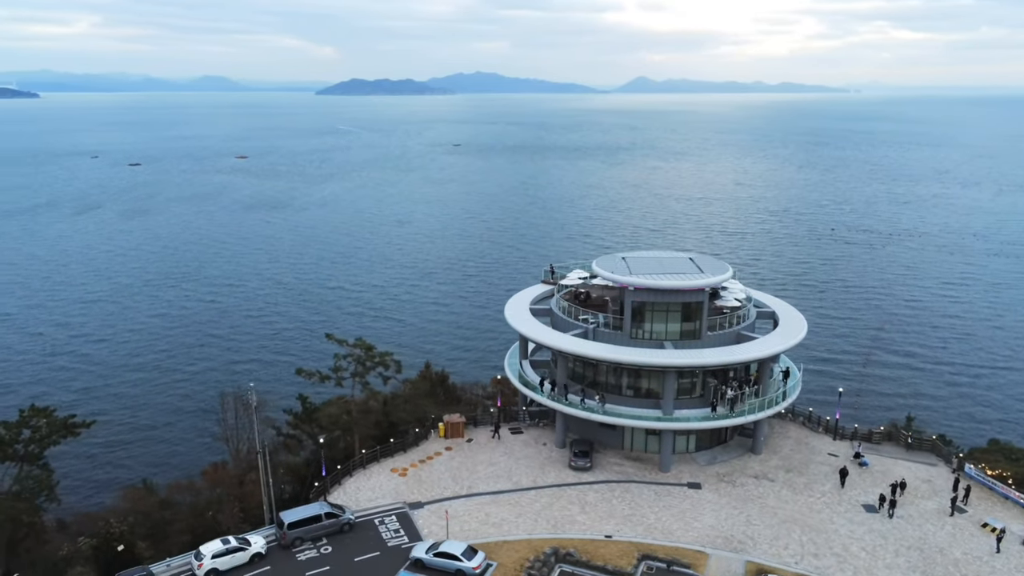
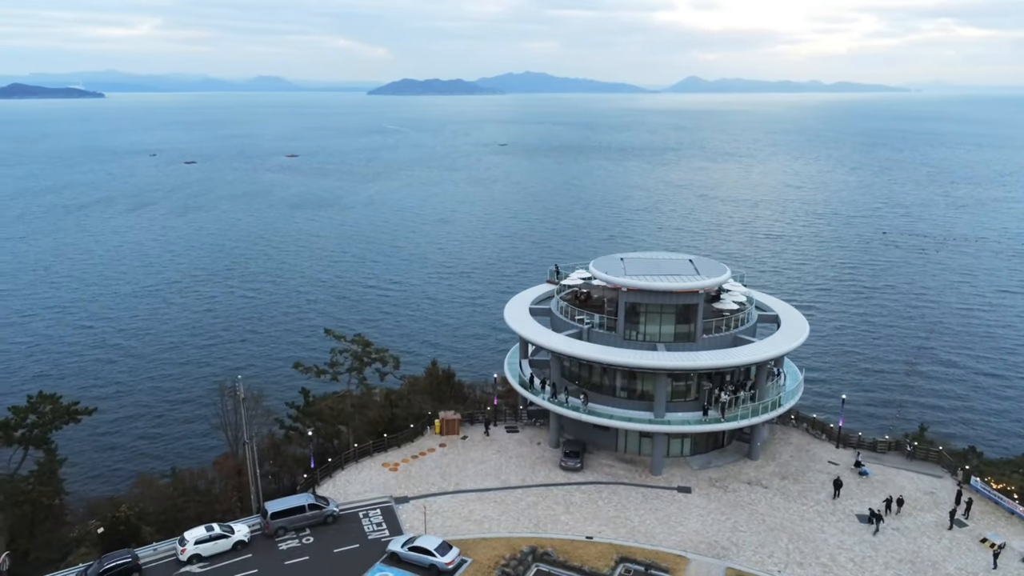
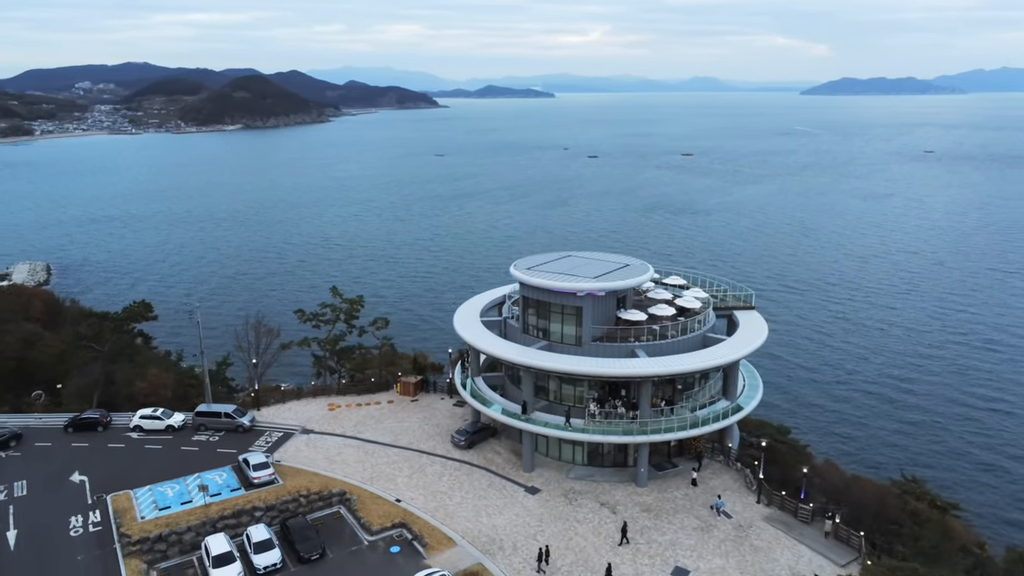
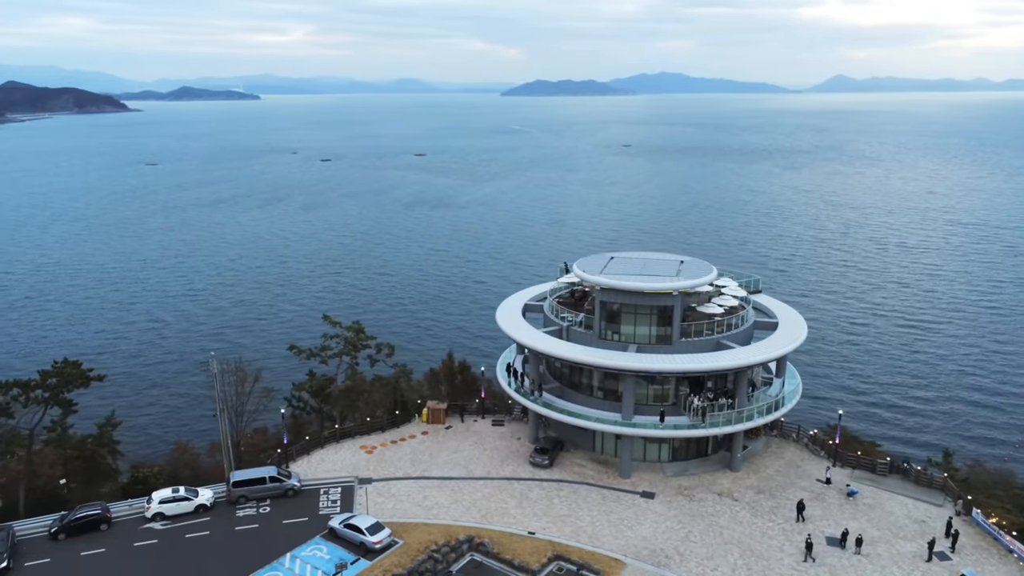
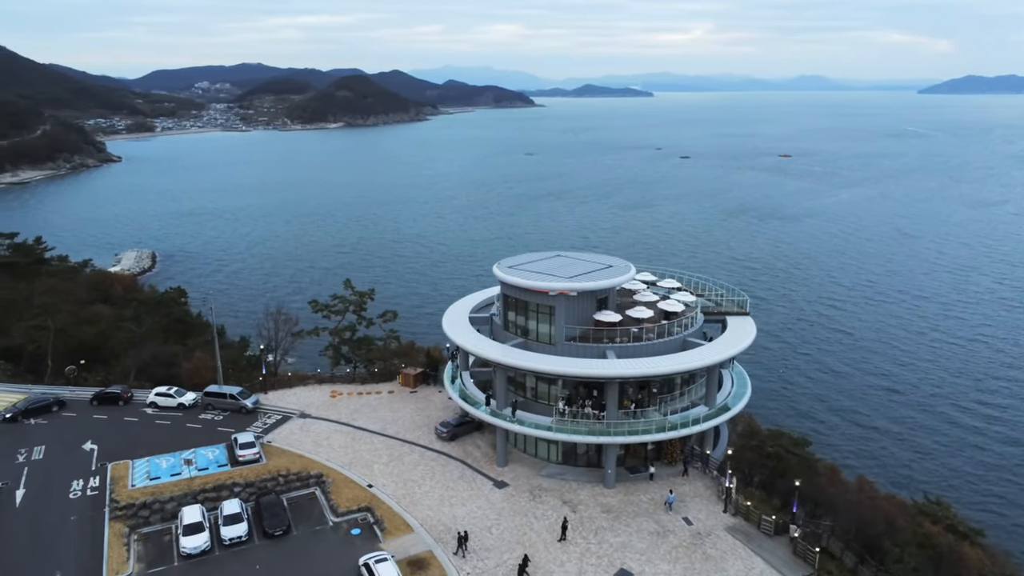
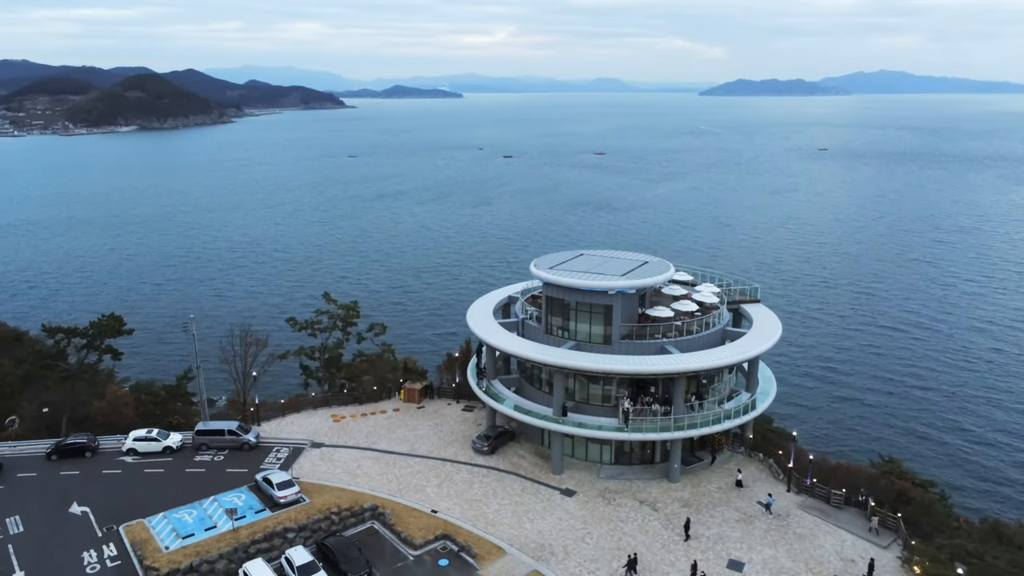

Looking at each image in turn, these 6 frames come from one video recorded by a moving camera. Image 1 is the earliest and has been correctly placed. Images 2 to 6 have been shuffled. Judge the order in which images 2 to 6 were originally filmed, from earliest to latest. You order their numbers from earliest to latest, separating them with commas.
2, 4, 6, 3, 5
